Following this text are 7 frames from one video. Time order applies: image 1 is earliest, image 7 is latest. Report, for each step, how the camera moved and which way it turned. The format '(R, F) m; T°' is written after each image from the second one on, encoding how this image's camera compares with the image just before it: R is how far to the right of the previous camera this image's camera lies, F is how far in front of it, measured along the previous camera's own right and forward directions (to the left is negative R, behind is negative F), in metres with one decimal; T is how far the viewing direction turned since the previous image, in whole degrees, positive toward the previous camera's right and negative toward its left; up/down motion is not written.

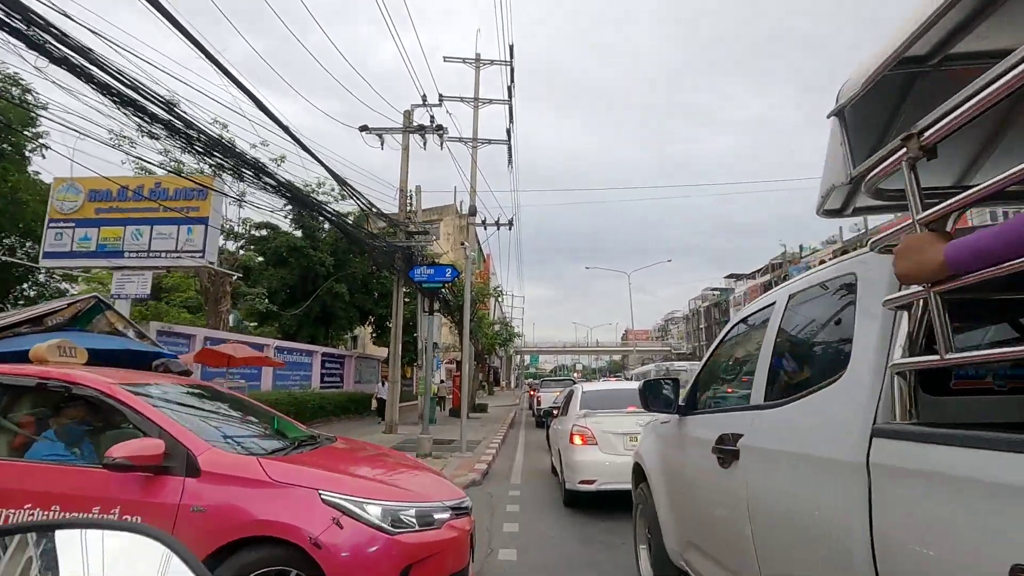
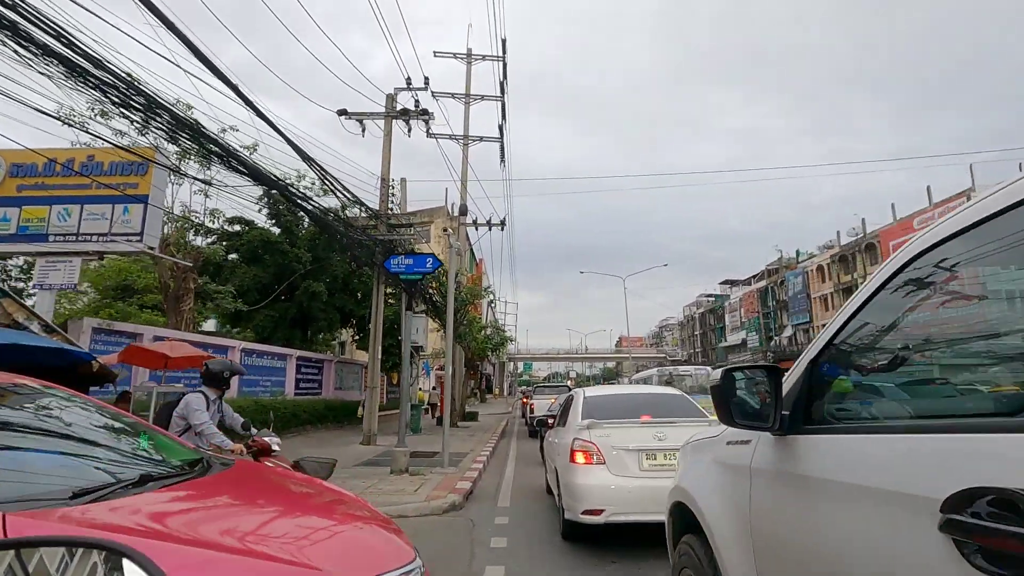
(+0.1, +1.4) m; +1°
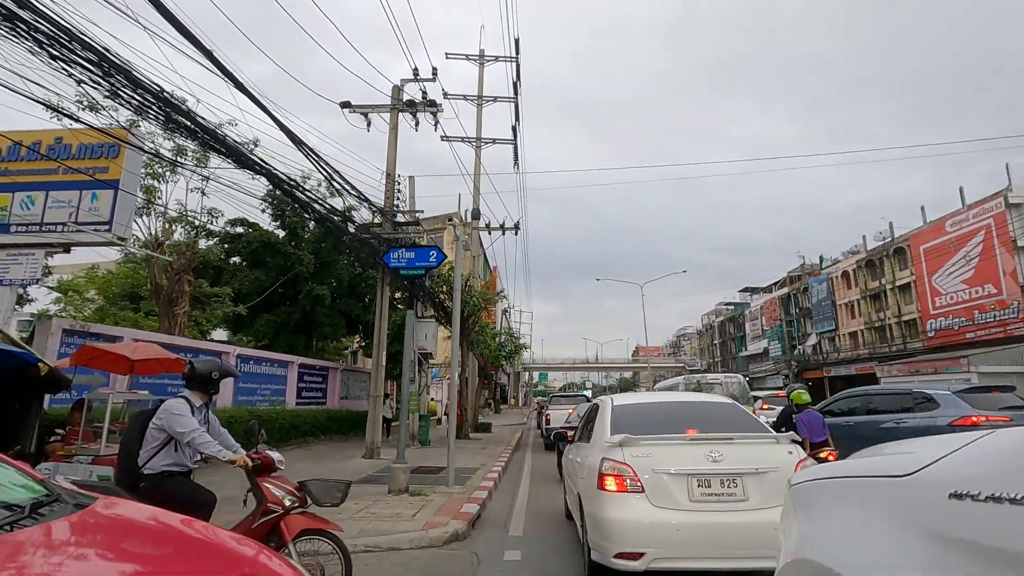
(0.0, +1.1) m; -1°
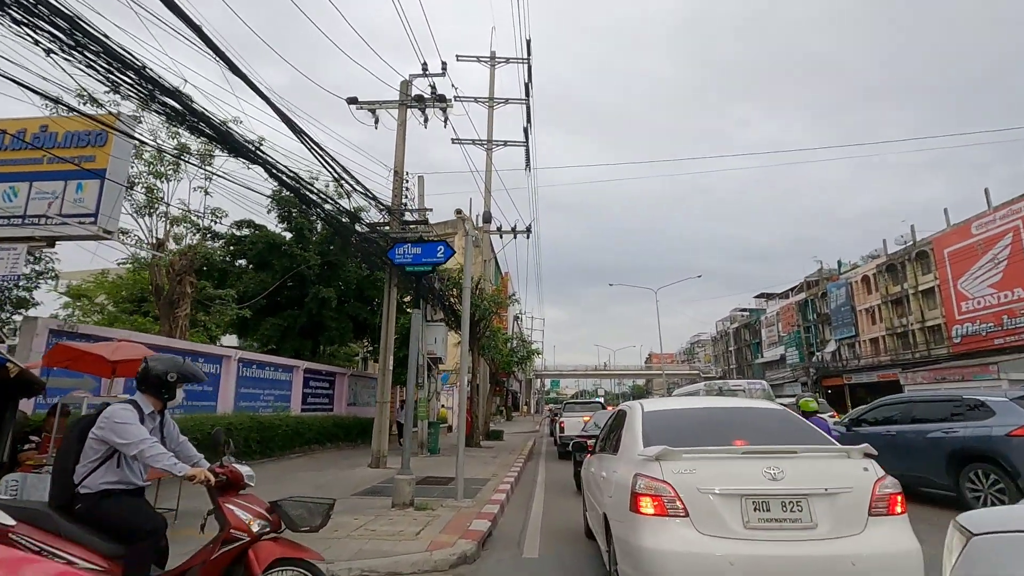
(0.0, +0.6) m; -1°
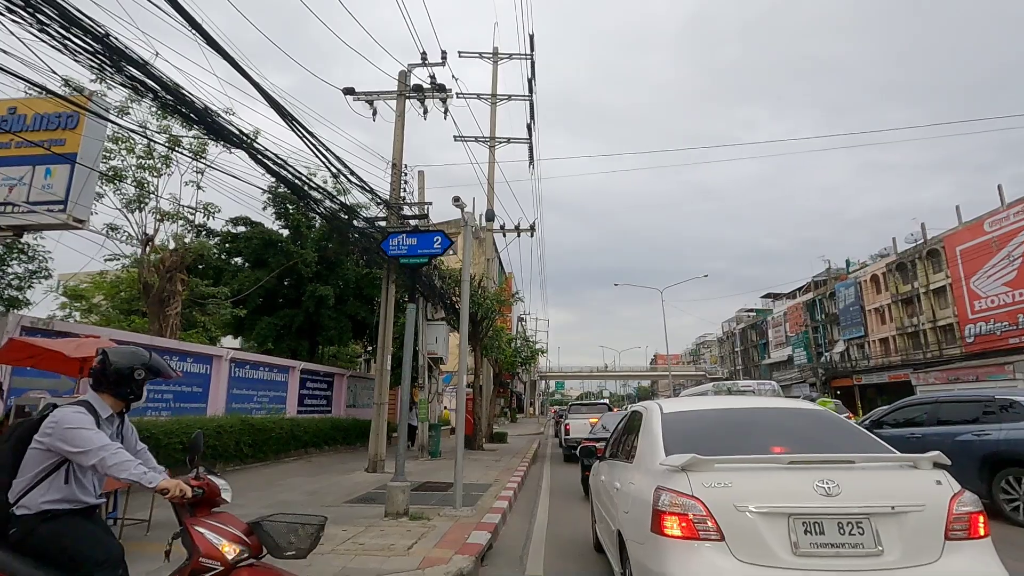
(0.0, +0.6) m; 0°
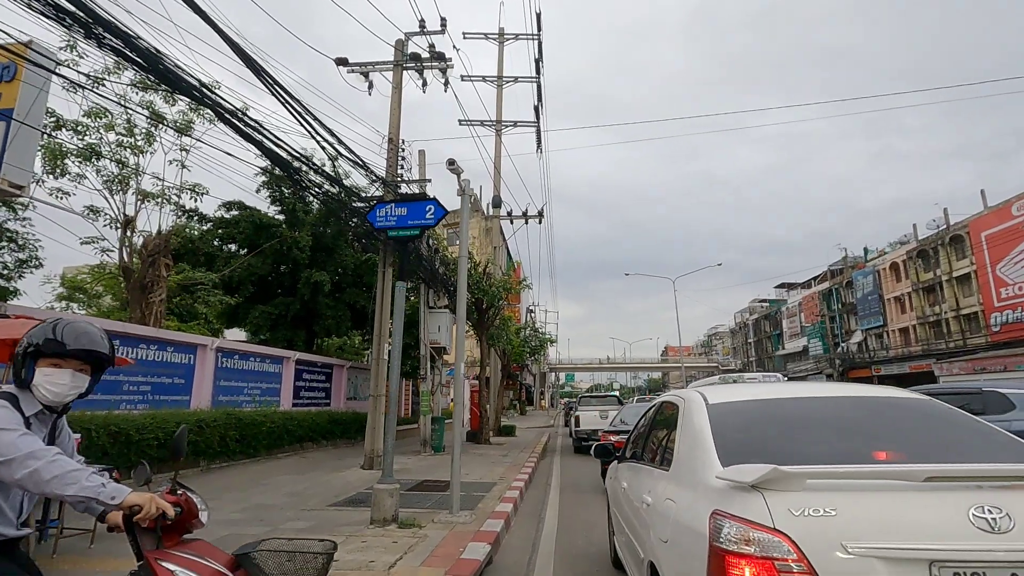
(+0.1, +1.0) m; -1°
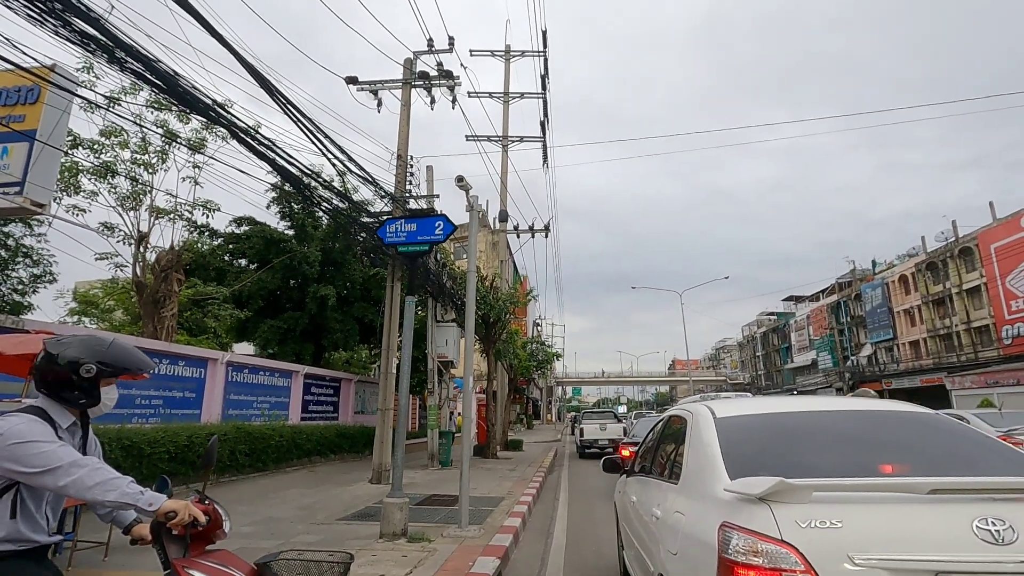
(0.0, -0.1) m; -1°
